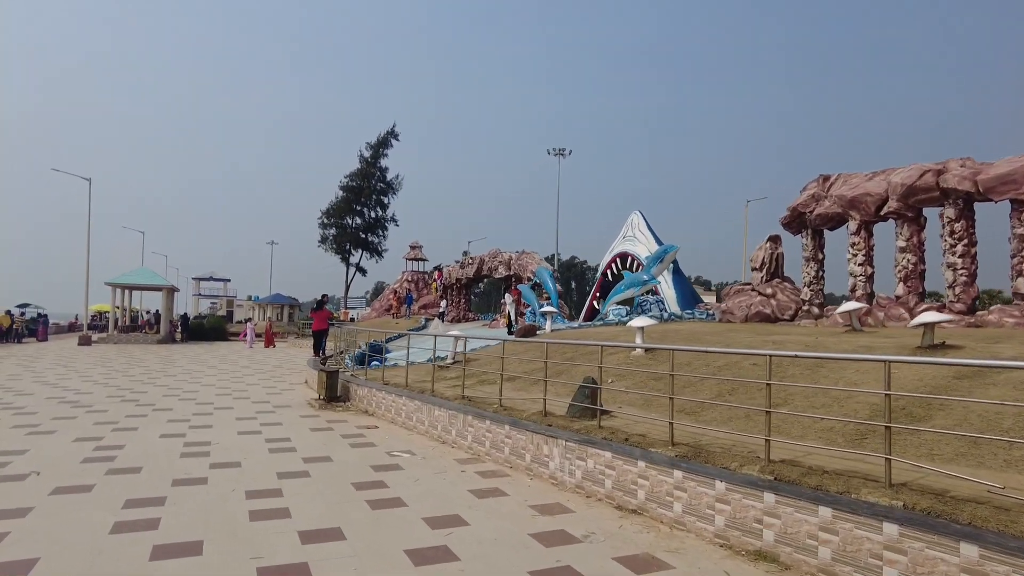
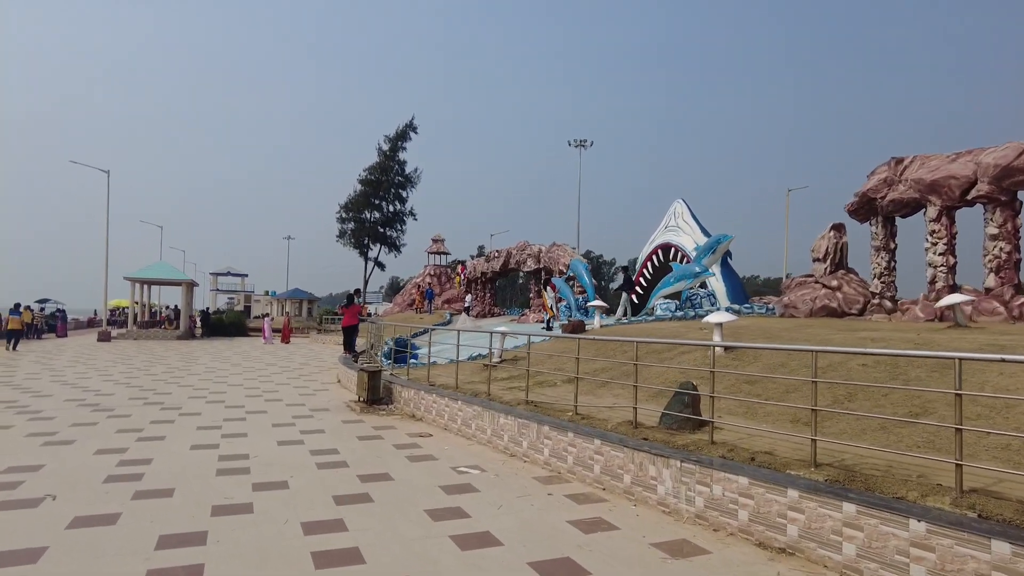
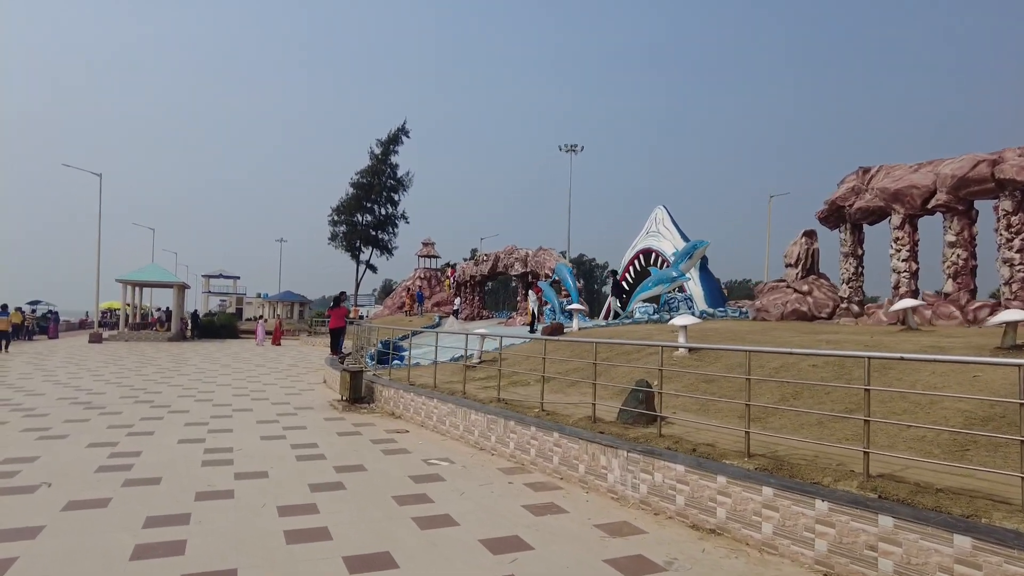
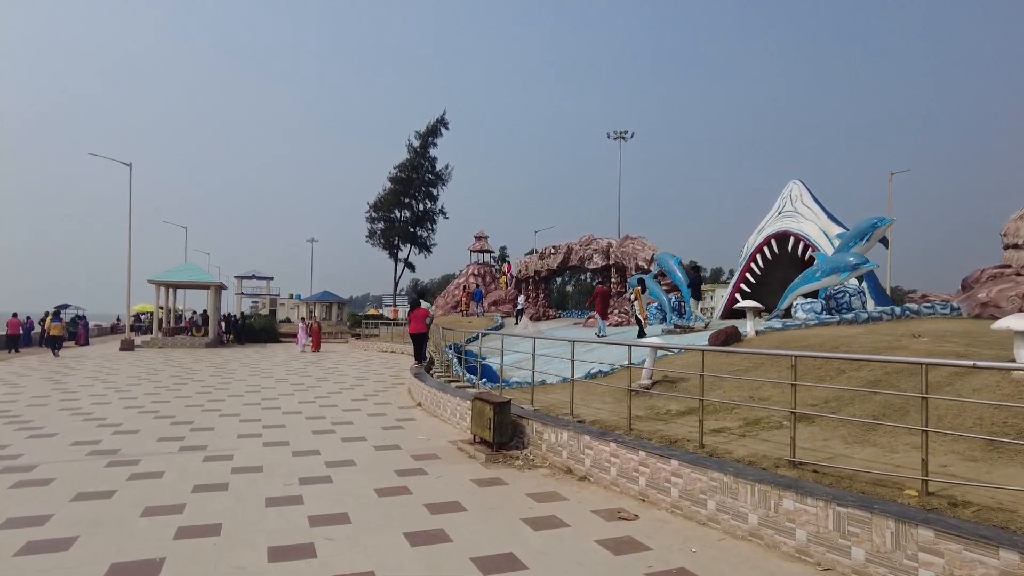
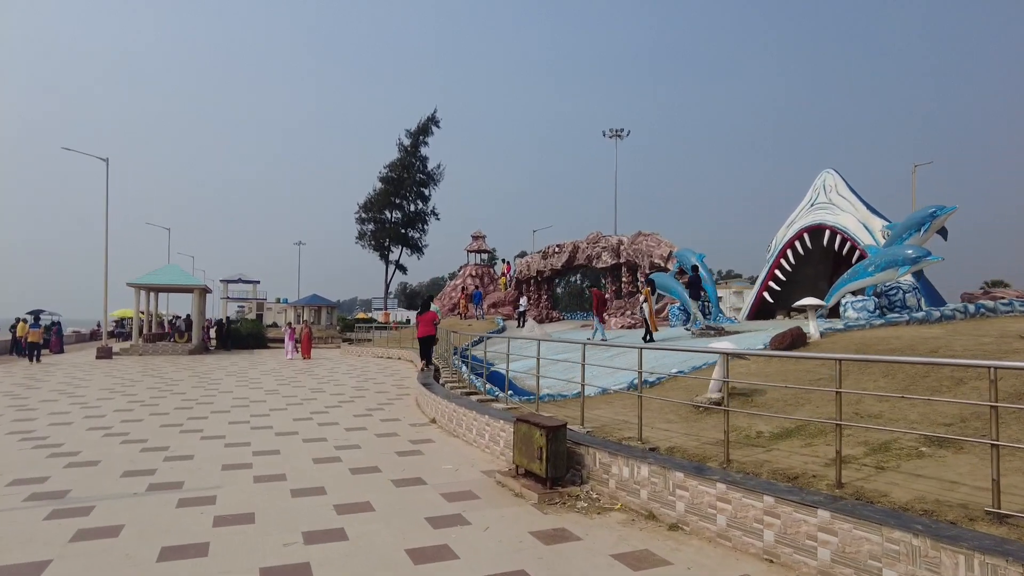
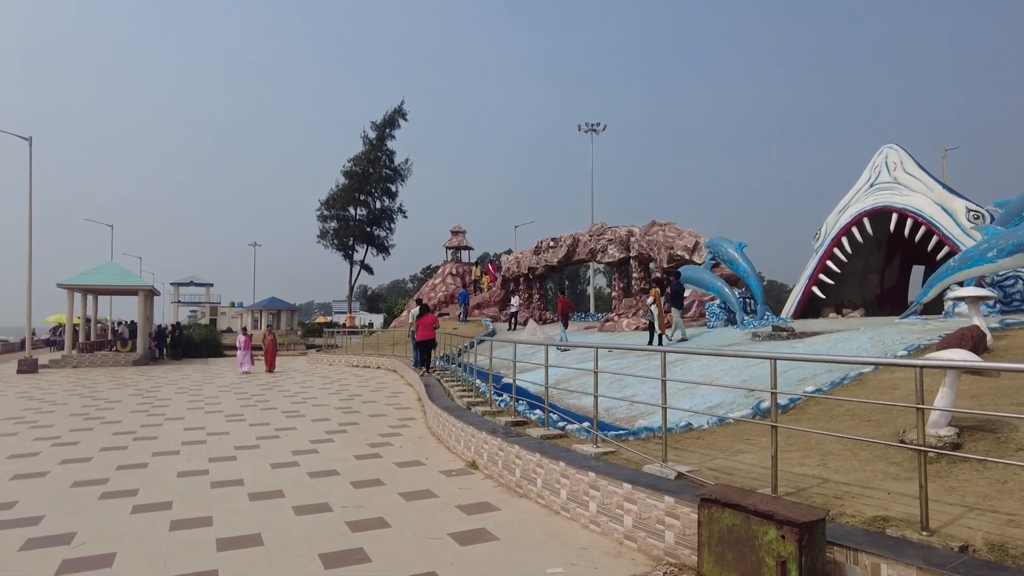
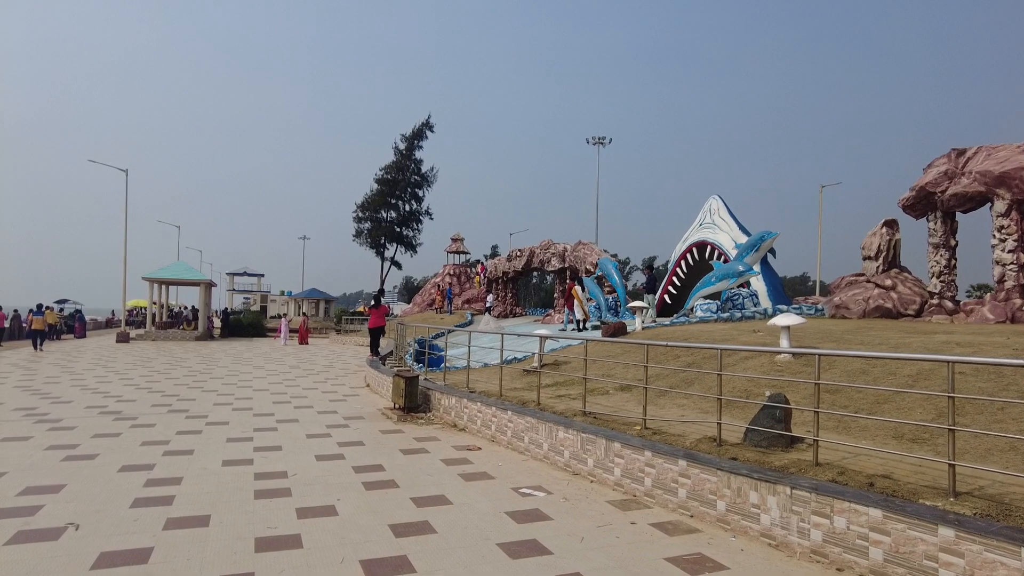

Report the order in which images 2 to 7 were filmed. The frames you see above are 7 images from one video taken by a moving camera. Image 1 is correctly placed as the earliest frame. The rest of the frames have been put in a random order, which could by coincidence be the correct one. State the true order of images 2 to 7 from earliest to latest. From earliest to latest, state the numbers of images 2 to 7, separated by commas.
3, 2, 7, 4, 5, 6
